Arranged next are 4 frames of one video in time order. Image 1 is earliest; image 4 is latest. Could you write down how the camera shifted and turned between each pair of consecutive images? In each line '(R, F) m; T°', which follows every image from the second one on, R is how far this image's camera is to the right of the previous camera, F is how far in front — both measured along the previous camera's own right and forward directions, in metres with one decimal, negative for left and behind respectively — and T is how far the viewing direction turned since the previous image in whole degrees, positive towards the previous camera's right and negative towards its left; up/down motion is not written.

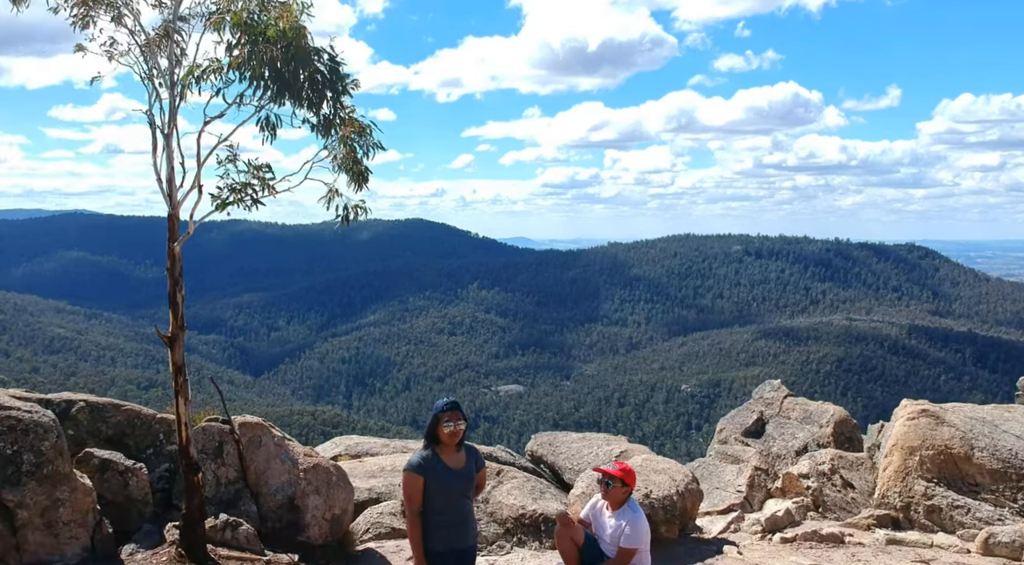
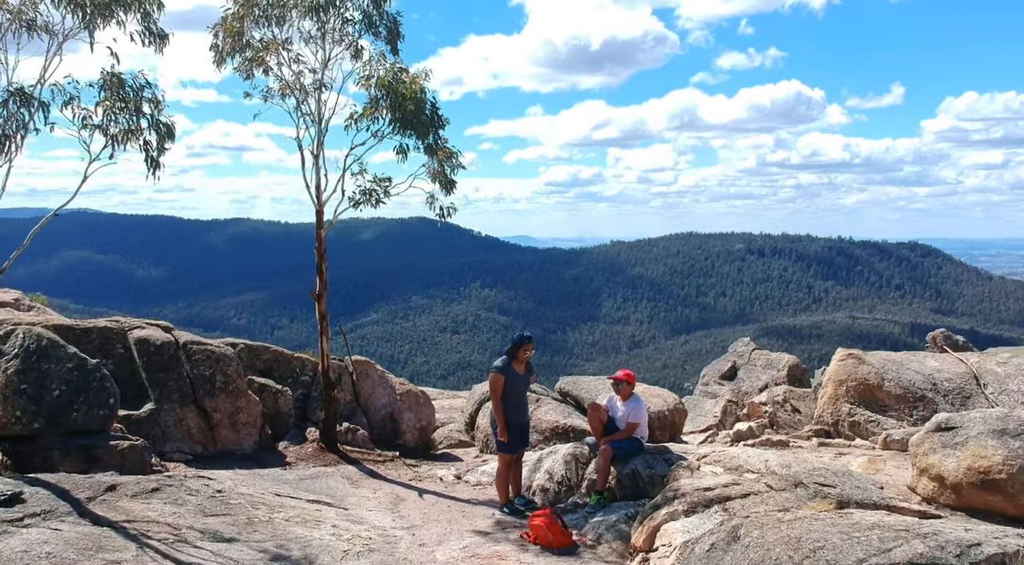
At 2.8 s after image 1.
(-0.5, -4.1) m; 0°
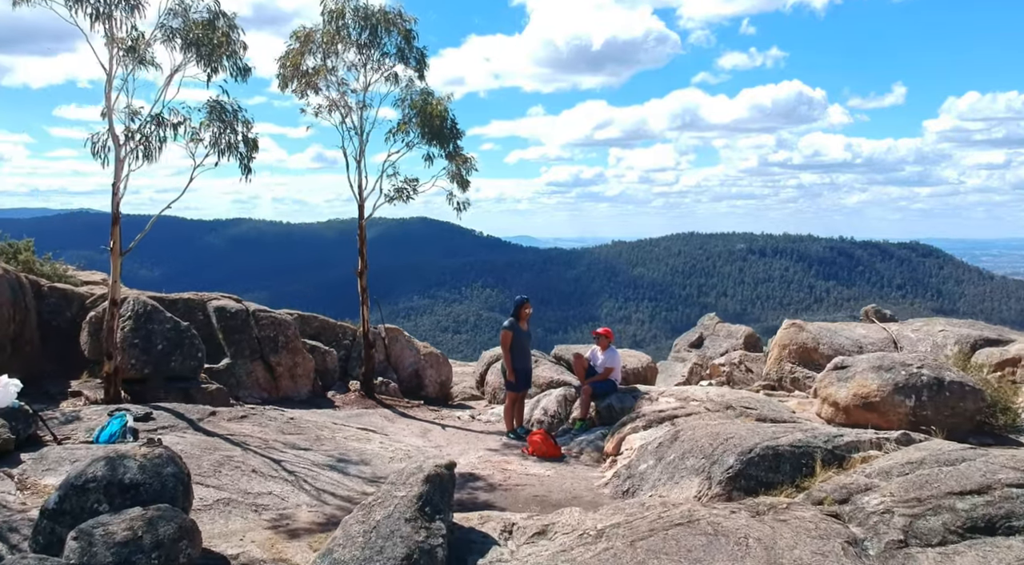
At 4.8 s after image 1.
(0.0, -3.4) m; 0°
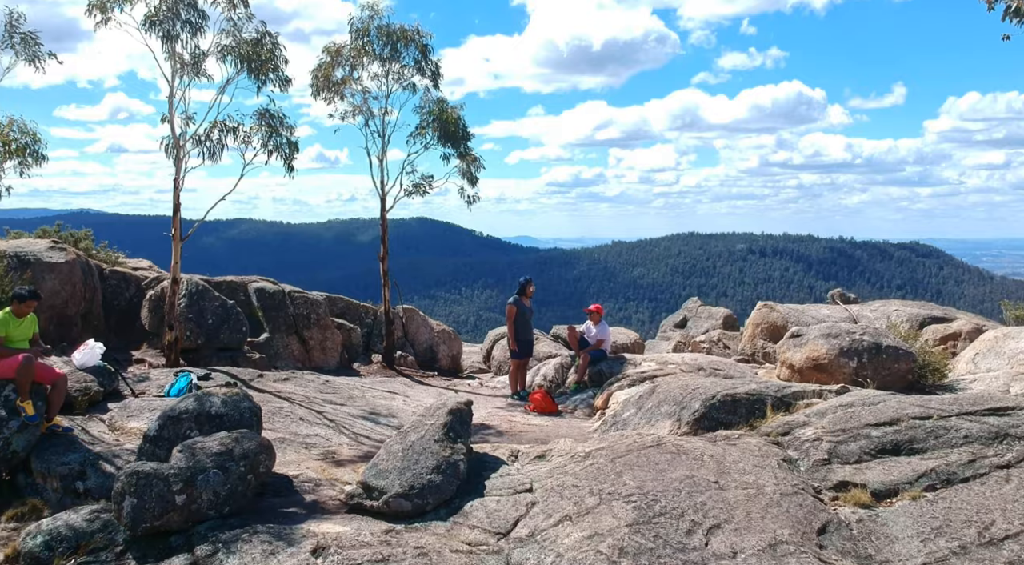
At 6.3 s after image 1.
(-0.1, -2.3) m; 0°
